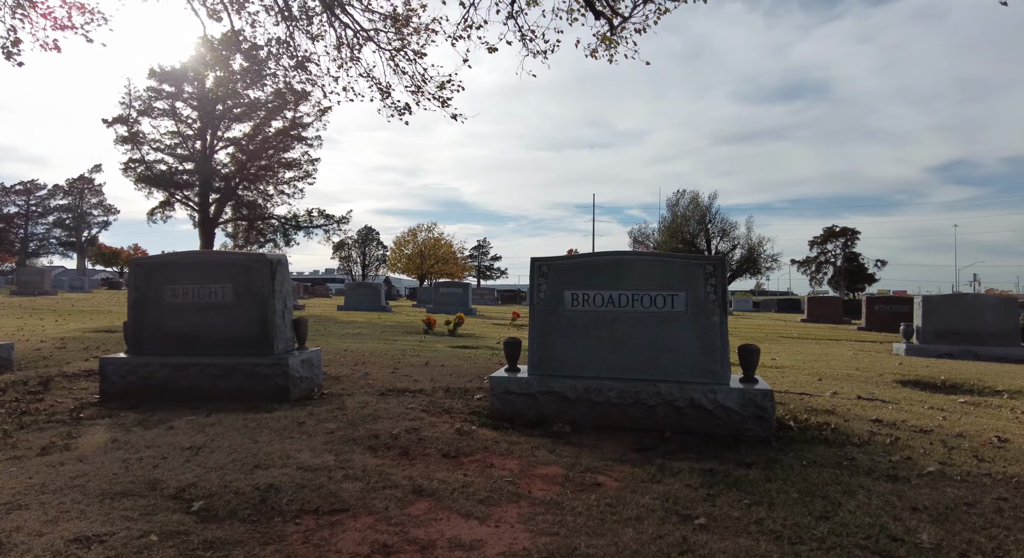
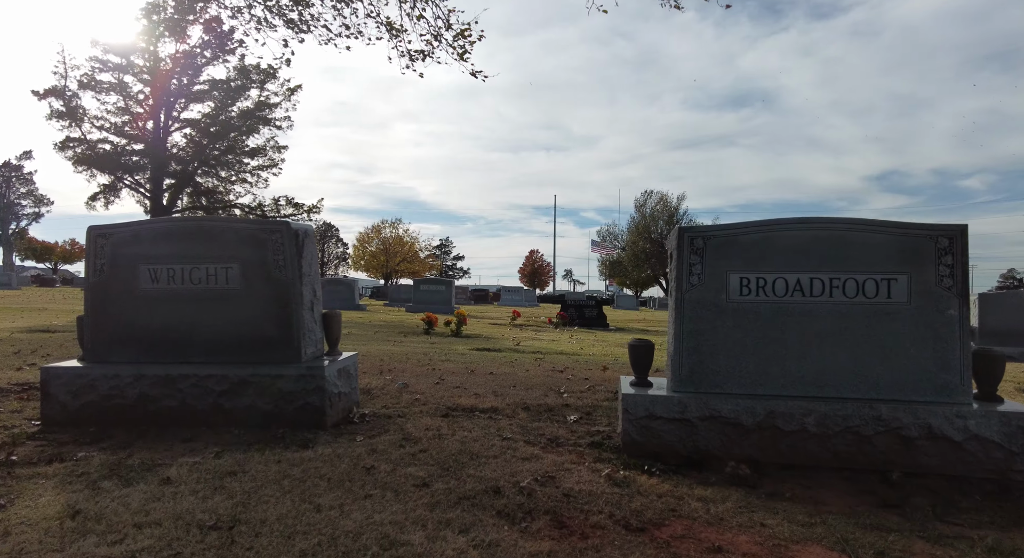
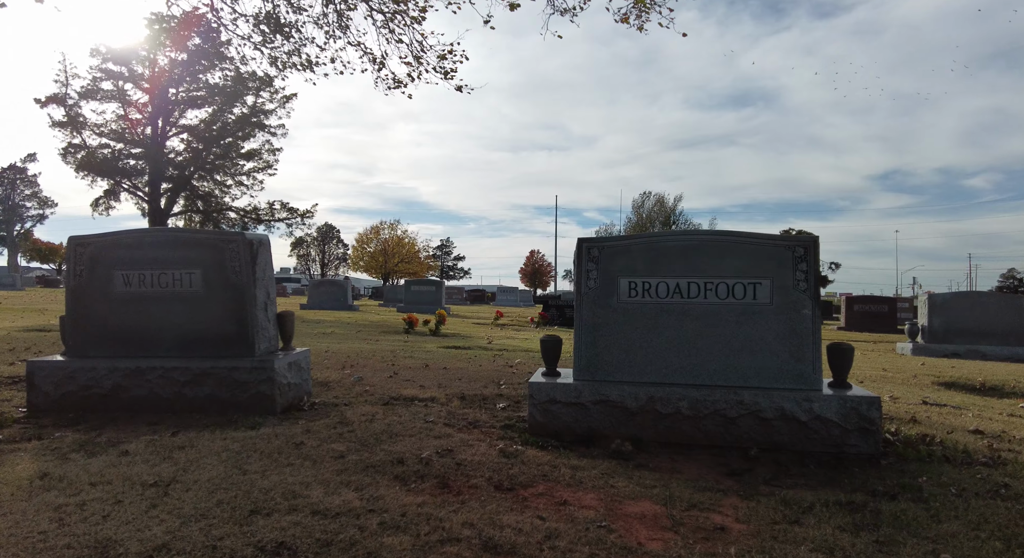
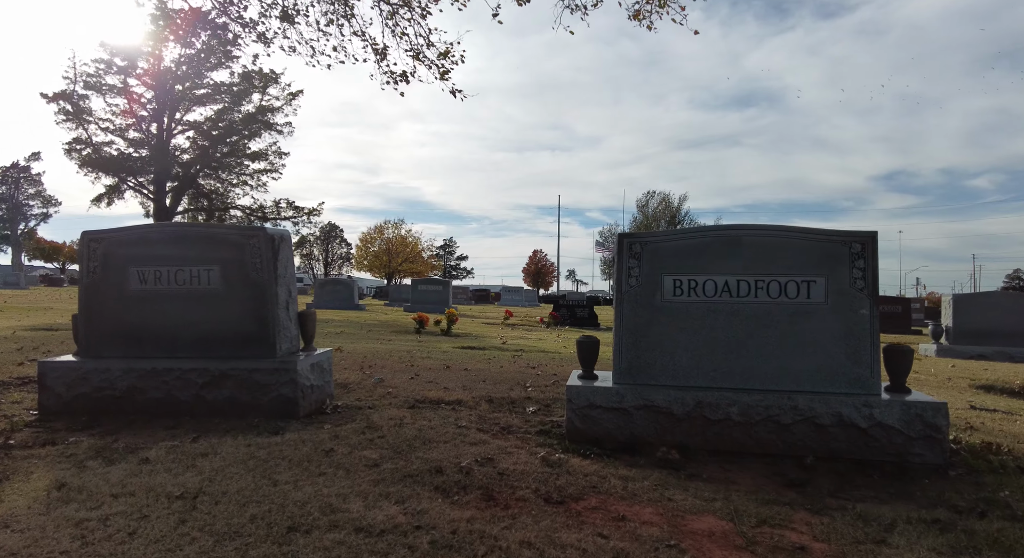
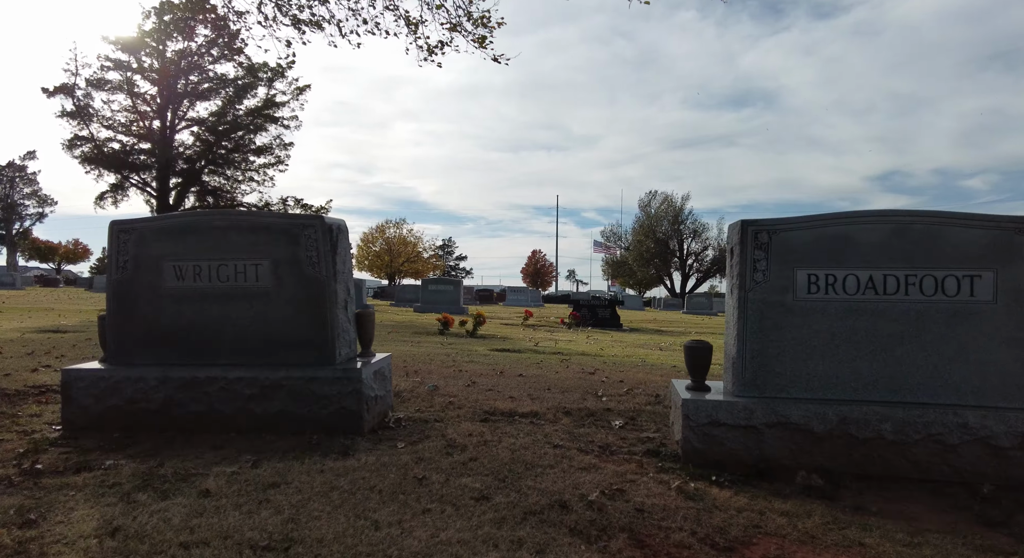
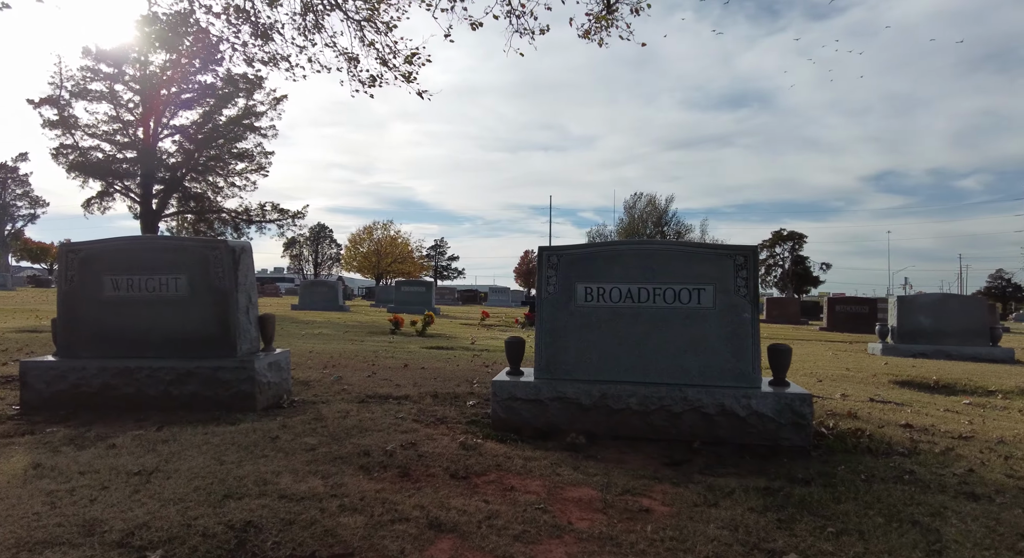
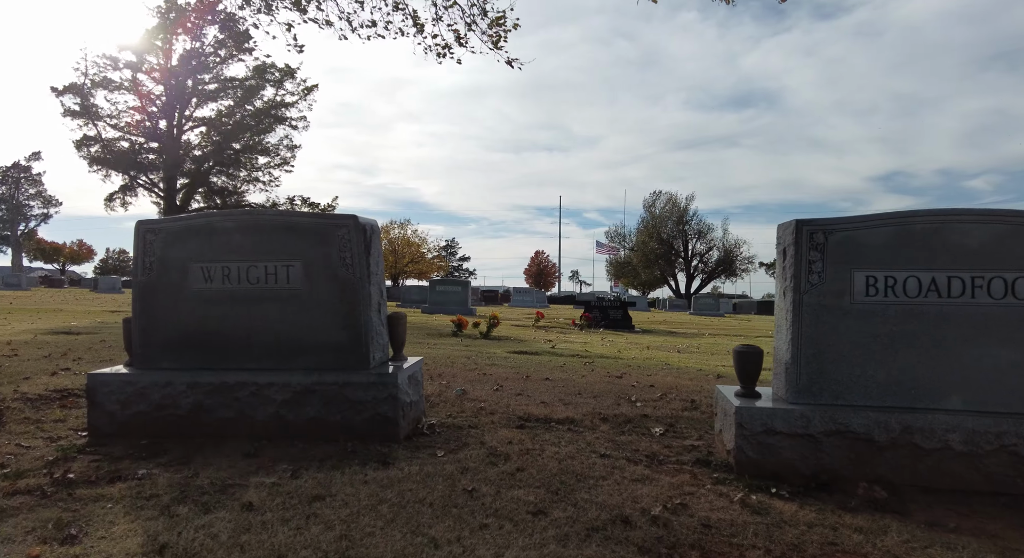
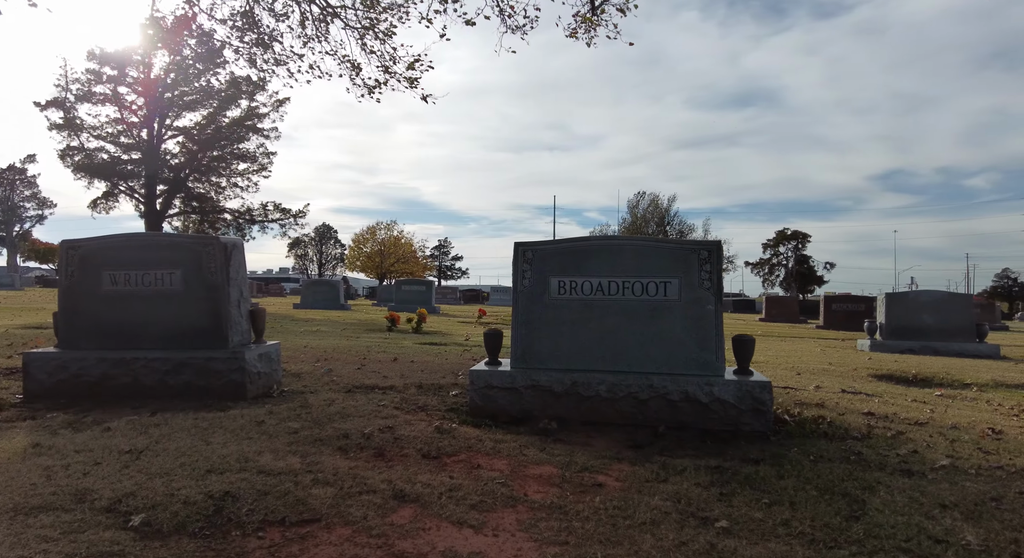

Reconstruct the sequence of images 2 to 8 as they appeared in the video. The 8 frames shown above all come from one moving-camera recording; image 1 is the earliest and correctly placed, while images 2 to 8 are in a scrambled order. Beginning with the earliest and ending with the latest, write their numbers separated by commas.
8, 6, 3, 4, 2, 5, 7
